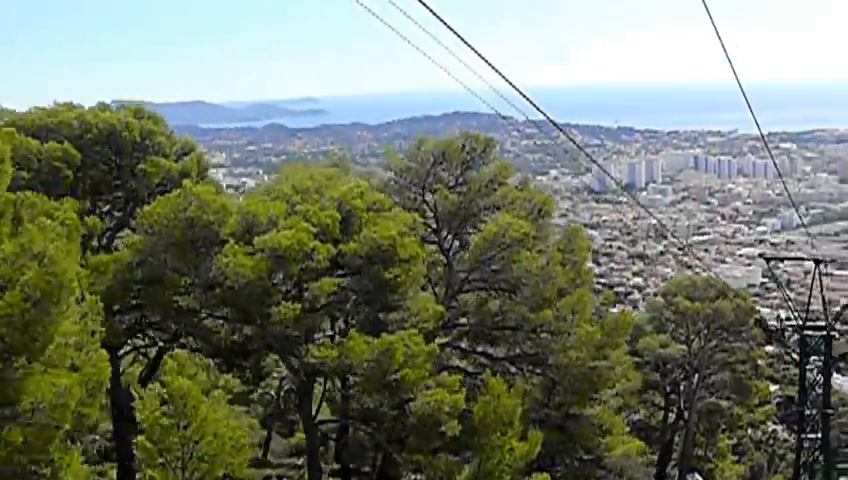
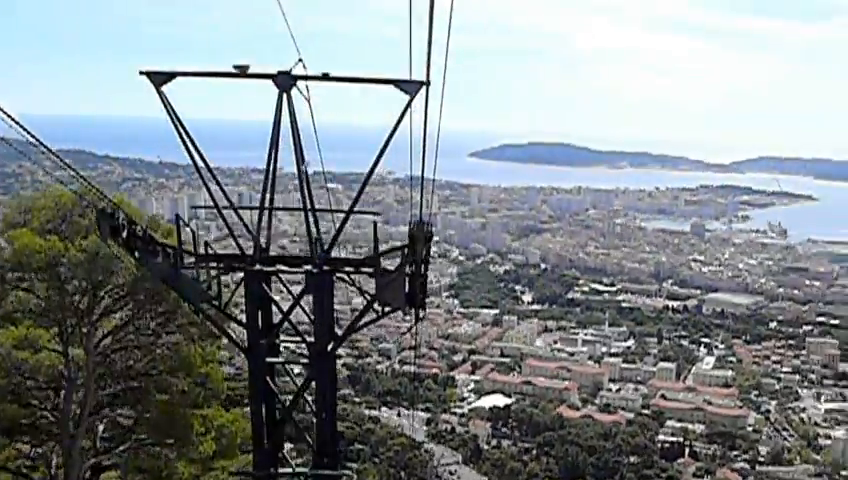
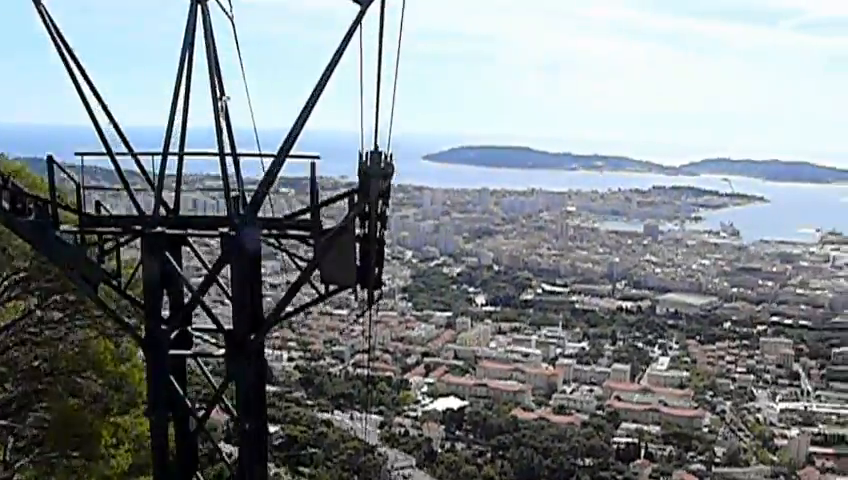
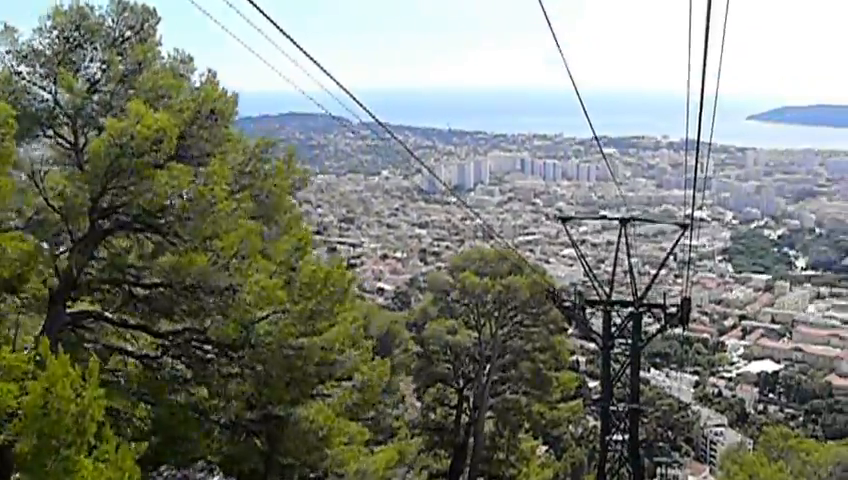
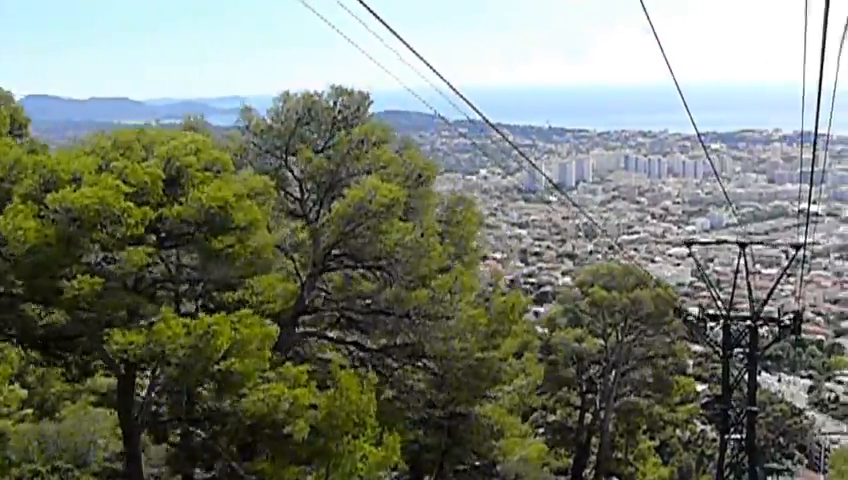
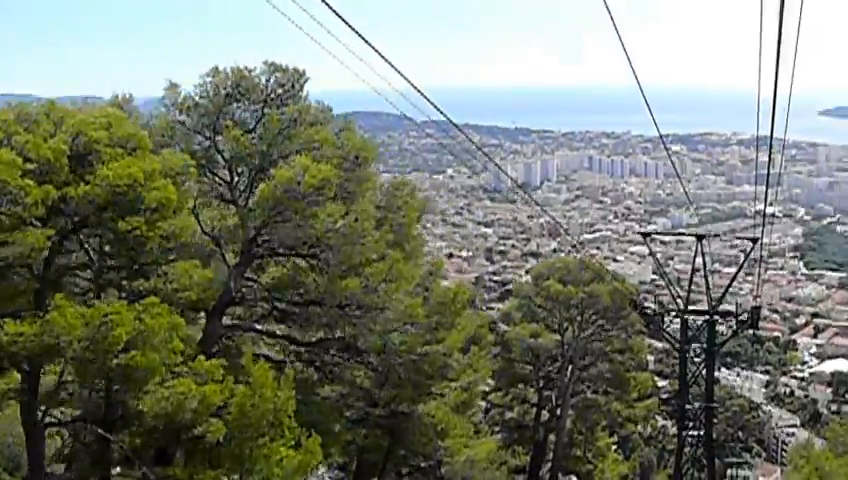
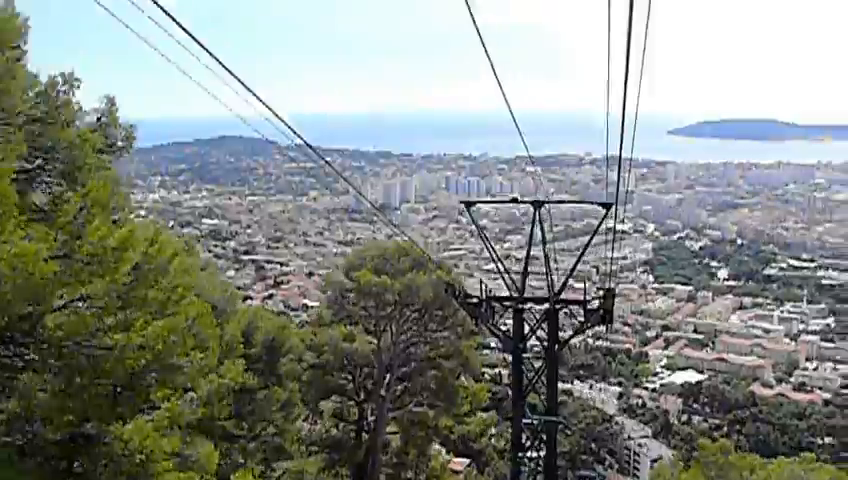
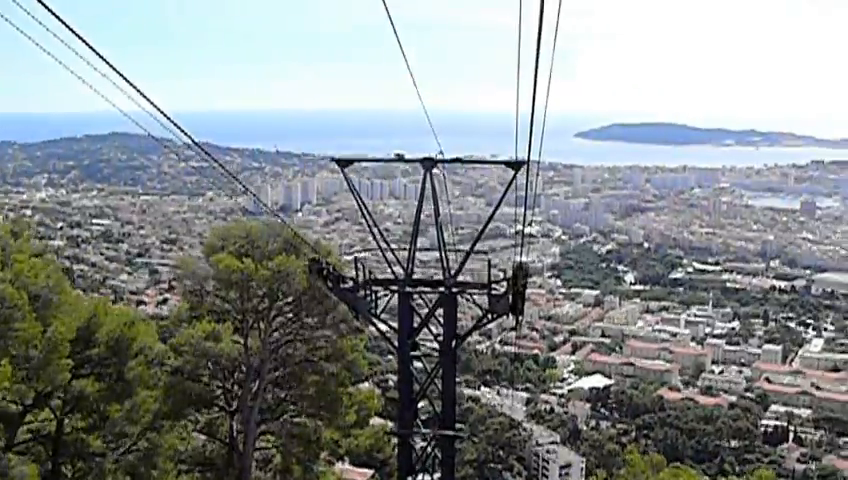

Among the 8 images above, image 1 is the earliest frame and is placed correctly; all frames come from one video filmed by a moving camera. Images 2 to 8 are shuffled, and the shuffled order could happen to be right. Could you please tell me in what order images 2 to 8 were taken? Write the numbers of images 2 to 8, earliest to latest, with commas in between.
5, 6, 4, 7, 8, 2, 3
